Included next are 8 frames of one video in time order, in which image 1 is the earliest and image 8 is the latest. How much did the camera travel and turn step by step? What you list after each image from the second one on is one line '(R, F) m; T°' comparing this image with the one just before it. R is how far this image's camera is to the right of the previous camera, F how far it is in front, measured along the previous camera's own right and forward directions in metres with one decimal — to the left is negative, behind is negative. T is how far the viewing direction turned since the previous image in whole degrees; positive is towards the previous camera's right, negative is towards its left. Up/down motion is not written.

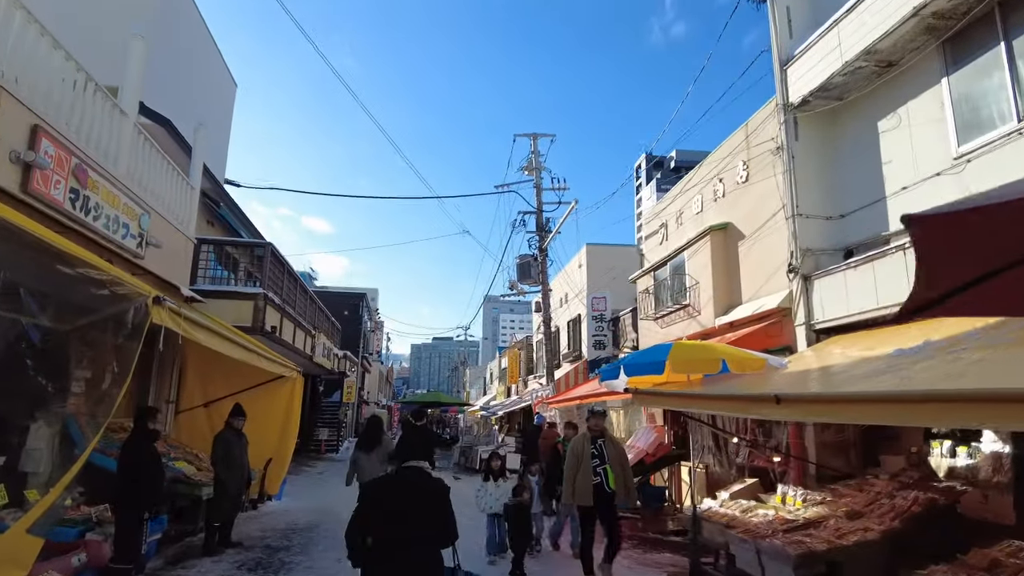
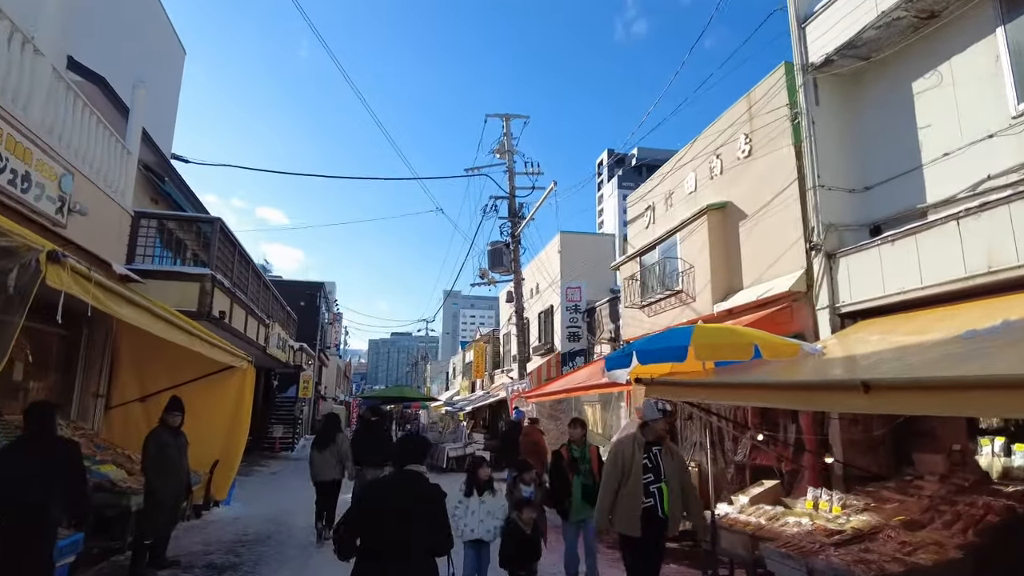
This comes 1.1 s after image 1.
(-0.3, +1.0) m; +4°
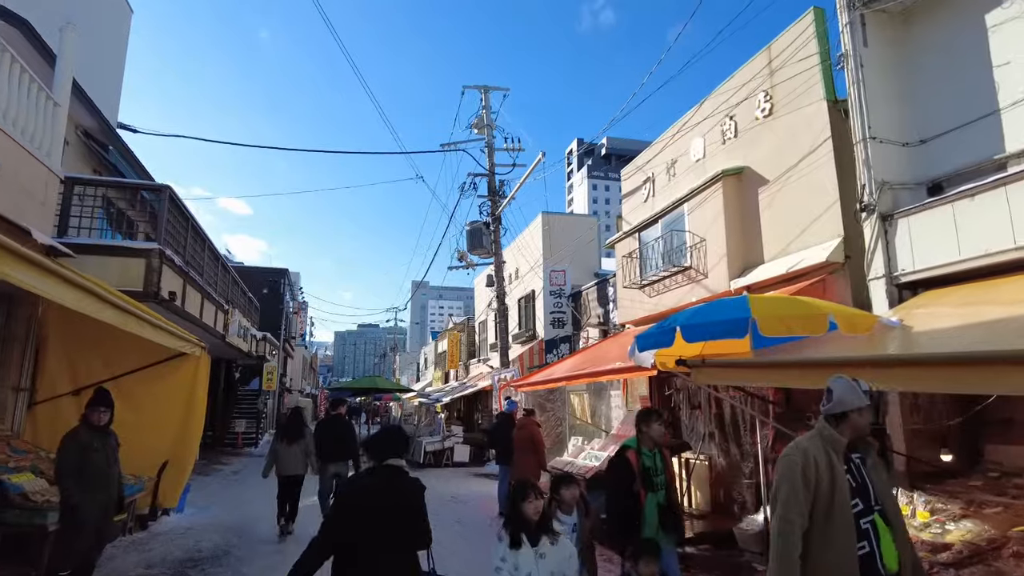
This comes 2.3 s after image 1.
(-0.3, +1.1) m; +3°
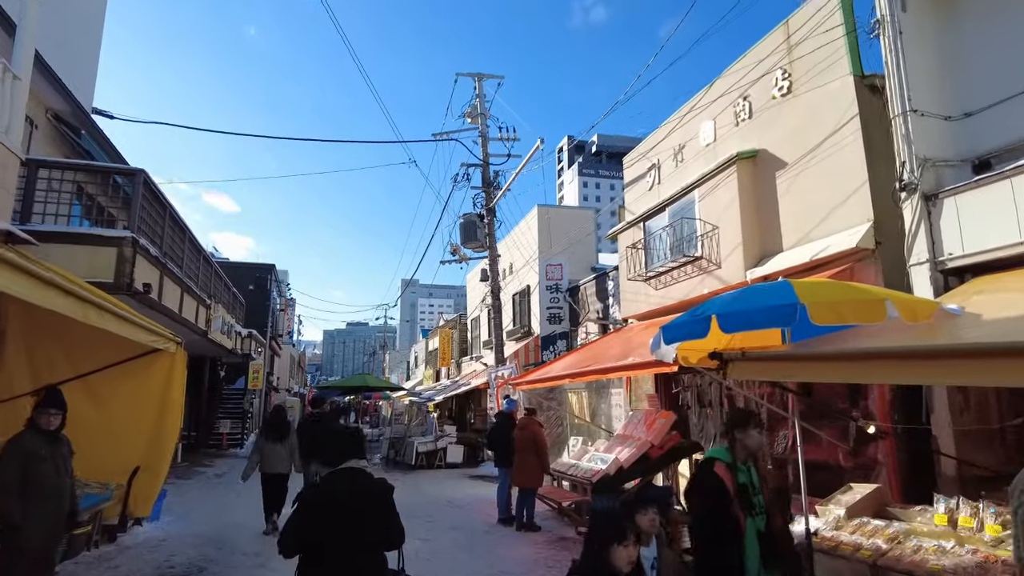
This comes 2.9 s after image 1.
(-0.1, +0.6) m; +1°
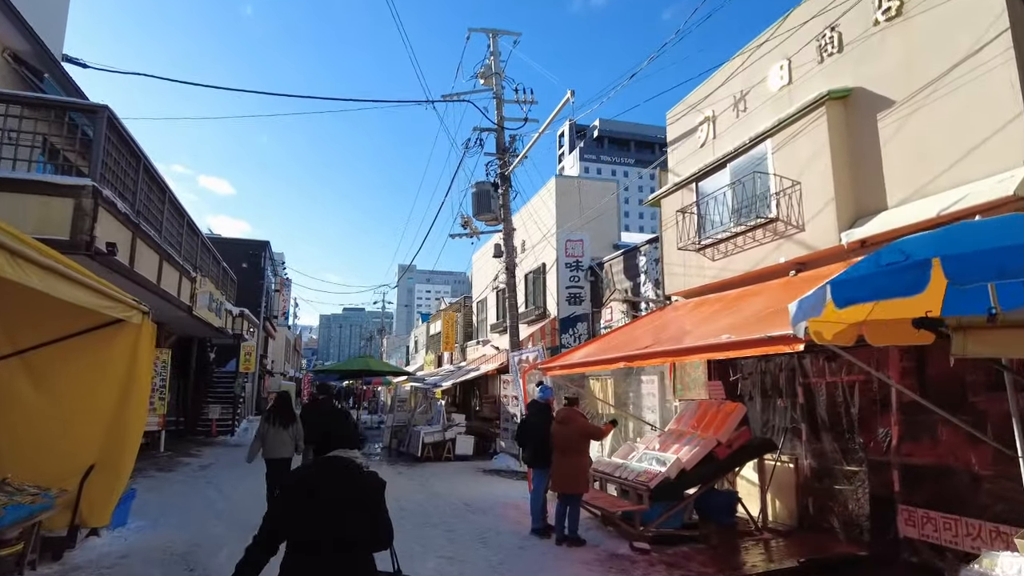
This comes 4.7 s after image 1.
(-0.5, +1.4) m; 0°
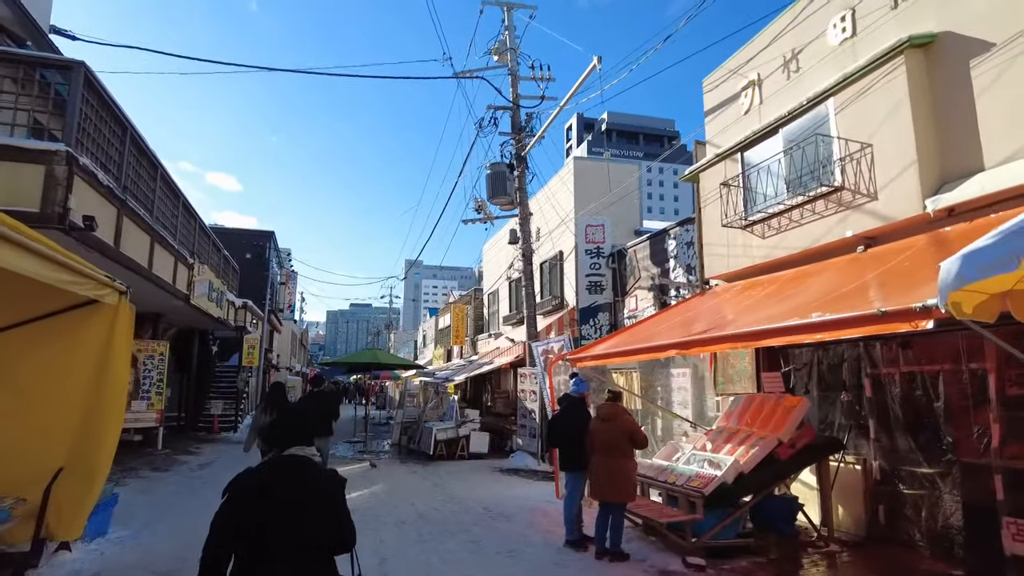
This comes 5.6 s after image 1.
(-0.2, +0.9) m; -1°
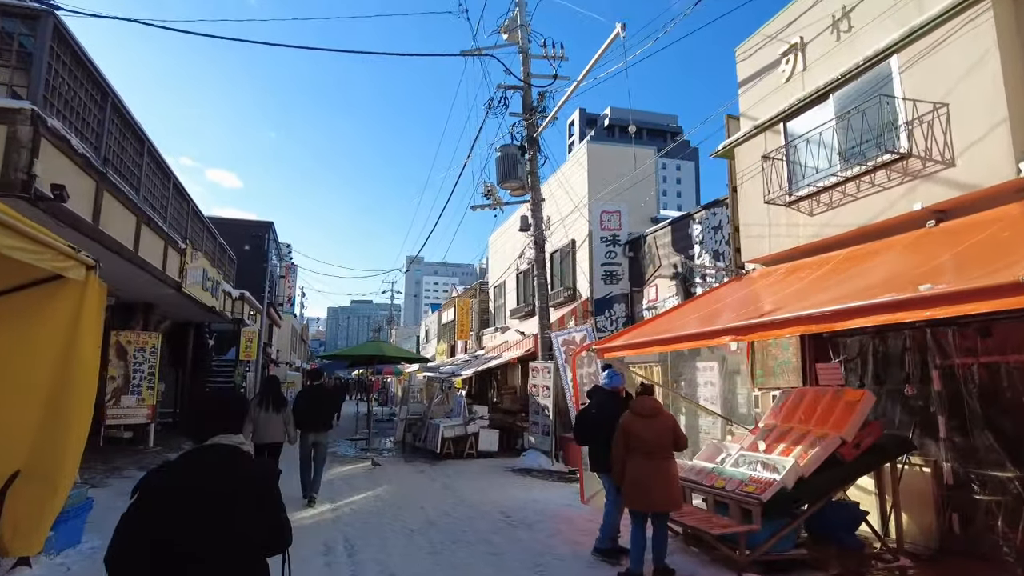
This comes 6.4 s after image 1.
(-0.2, +0.7) m; 0°
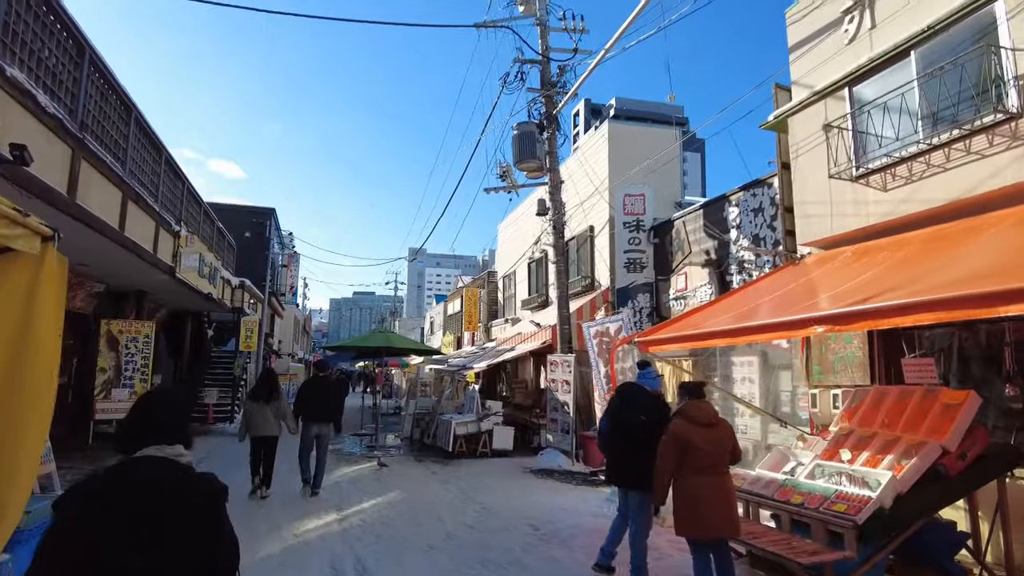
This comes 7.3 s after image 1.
(-0.3, +0.8) m; 0°
